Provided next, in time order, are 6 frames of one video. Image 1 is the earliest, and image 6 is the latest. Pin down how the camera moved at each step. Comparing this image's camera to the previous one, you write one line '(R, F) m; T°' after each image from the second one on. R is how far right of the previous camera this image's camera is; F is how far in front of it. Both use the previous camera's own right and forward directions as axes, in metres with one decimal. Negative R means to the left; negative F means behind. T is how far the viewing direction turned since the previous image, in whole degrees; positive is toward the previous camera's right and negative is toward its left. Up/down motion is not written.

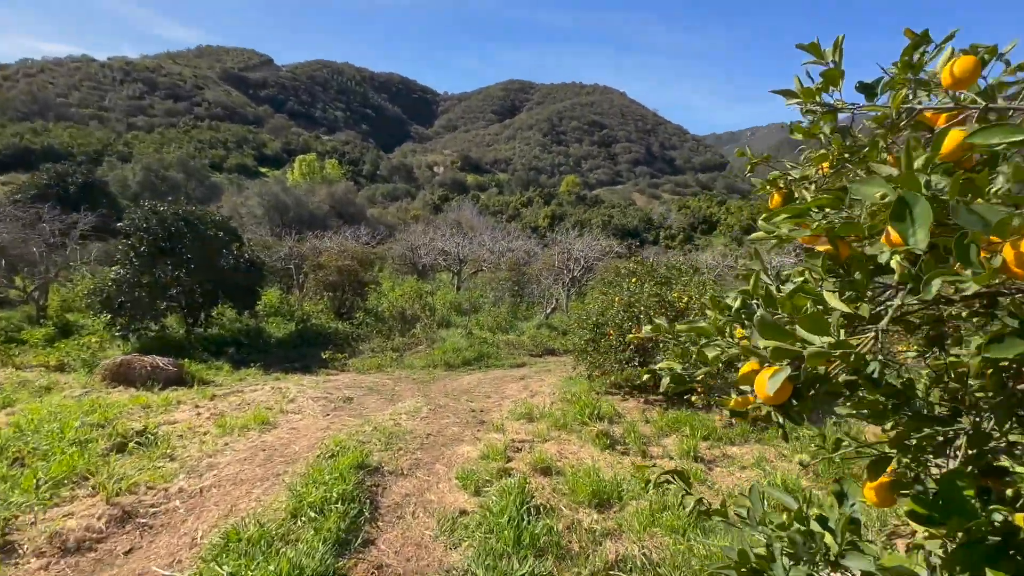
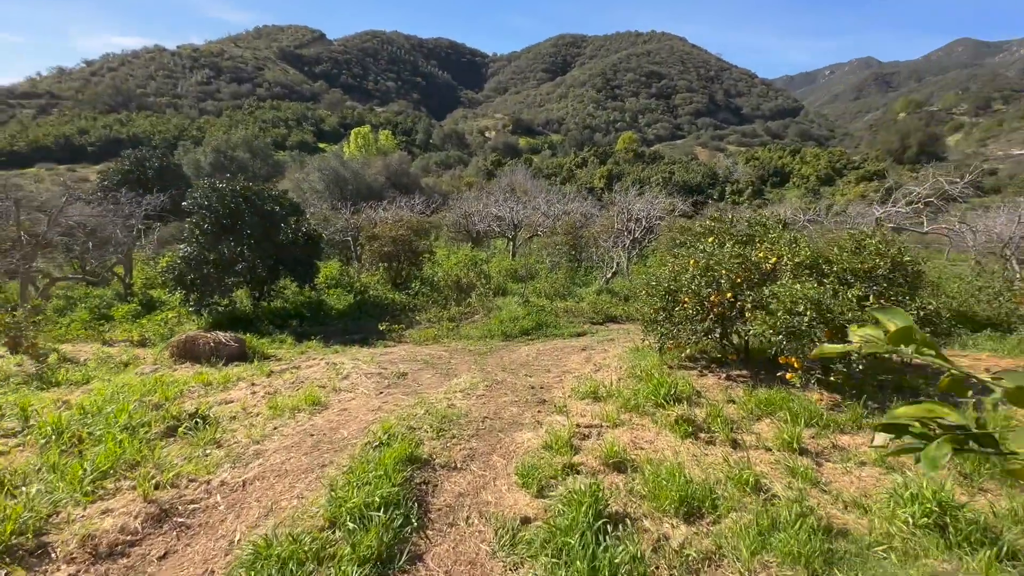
(0.0, +0.4) m; -7°
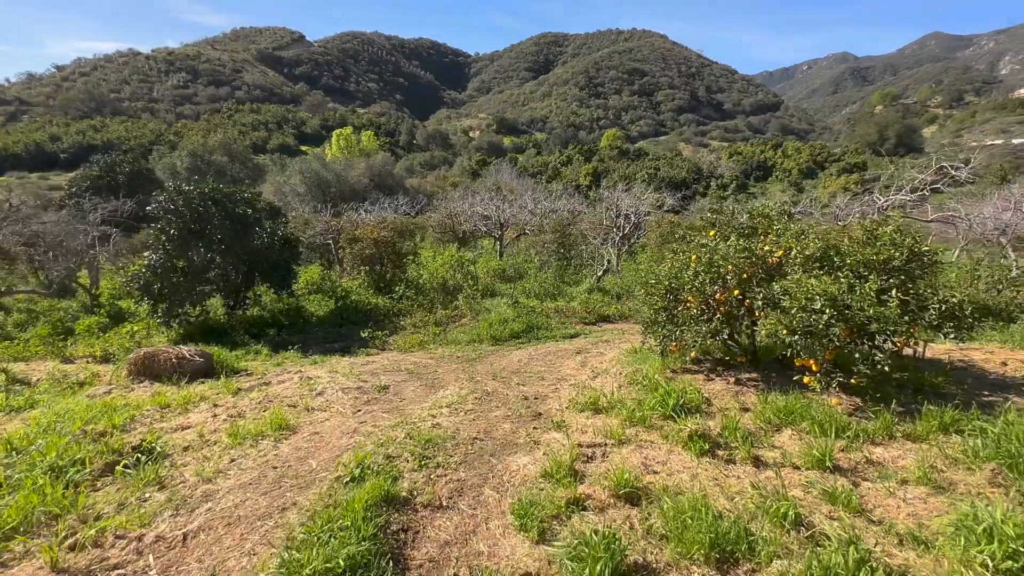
(0.0, +0.4) m; +1°
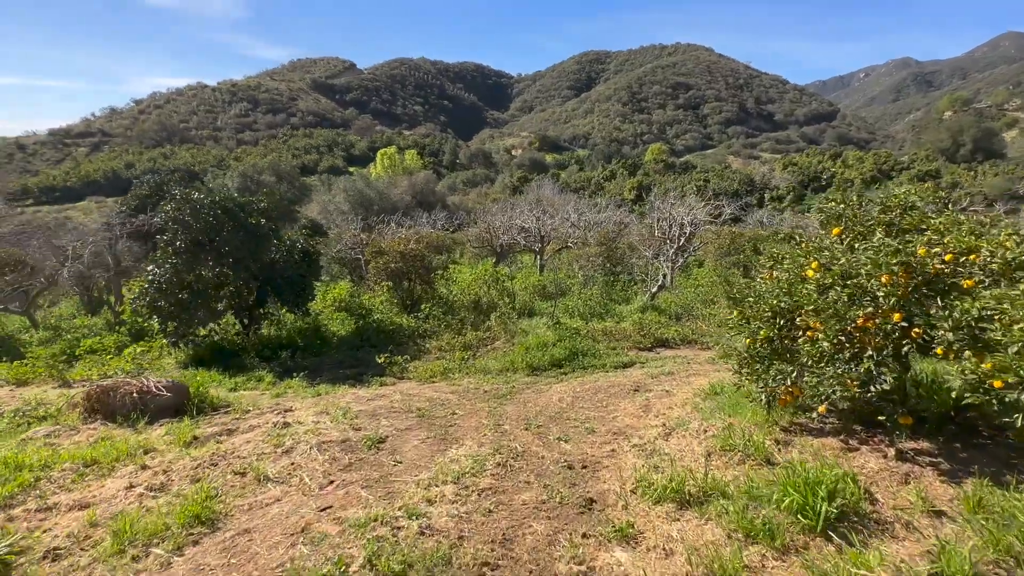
(0.0, +1.2) m; -5°
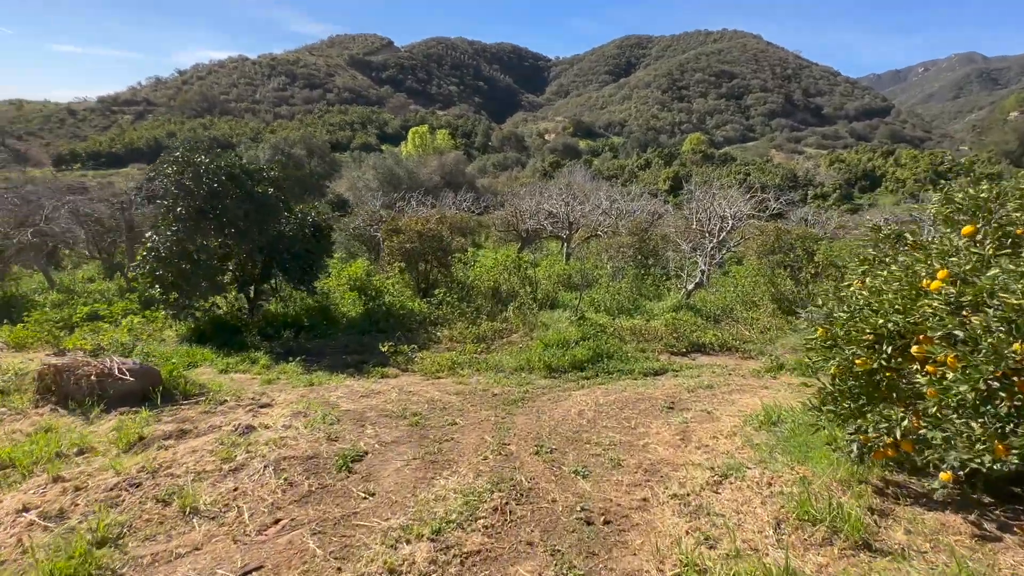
(+0.1, +0.7) m; -3°
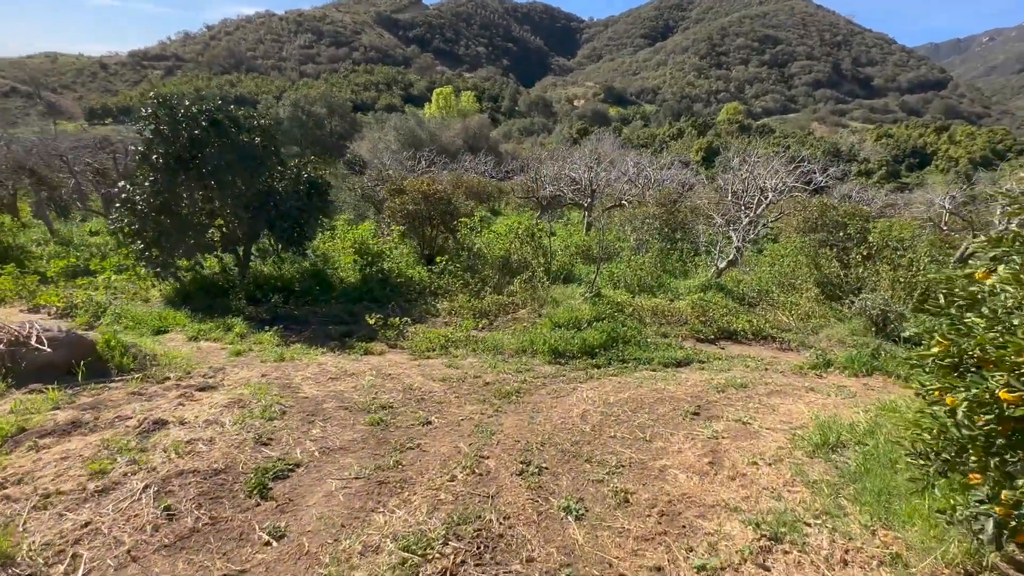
(+0.2, +0.7) m; -3°
